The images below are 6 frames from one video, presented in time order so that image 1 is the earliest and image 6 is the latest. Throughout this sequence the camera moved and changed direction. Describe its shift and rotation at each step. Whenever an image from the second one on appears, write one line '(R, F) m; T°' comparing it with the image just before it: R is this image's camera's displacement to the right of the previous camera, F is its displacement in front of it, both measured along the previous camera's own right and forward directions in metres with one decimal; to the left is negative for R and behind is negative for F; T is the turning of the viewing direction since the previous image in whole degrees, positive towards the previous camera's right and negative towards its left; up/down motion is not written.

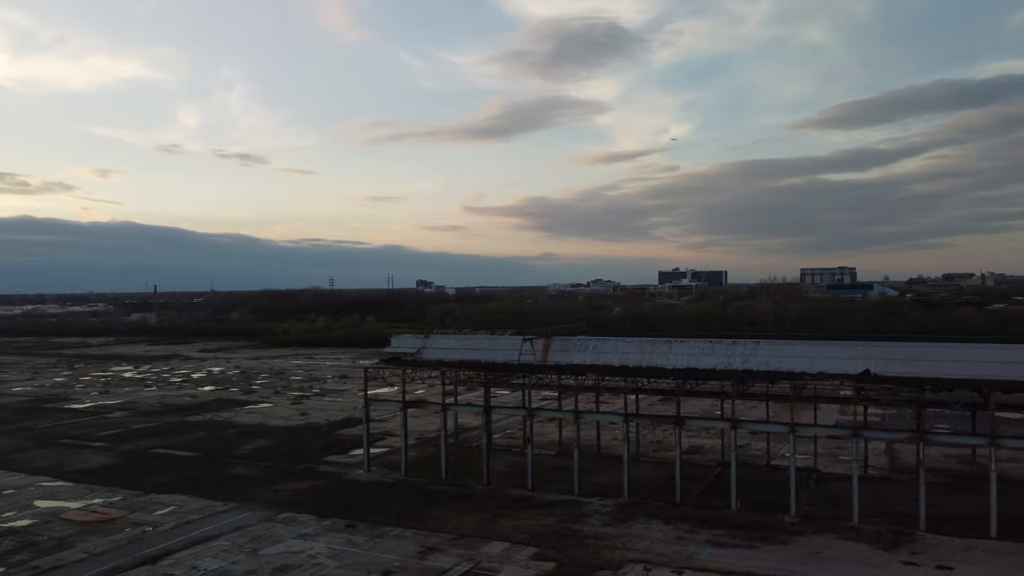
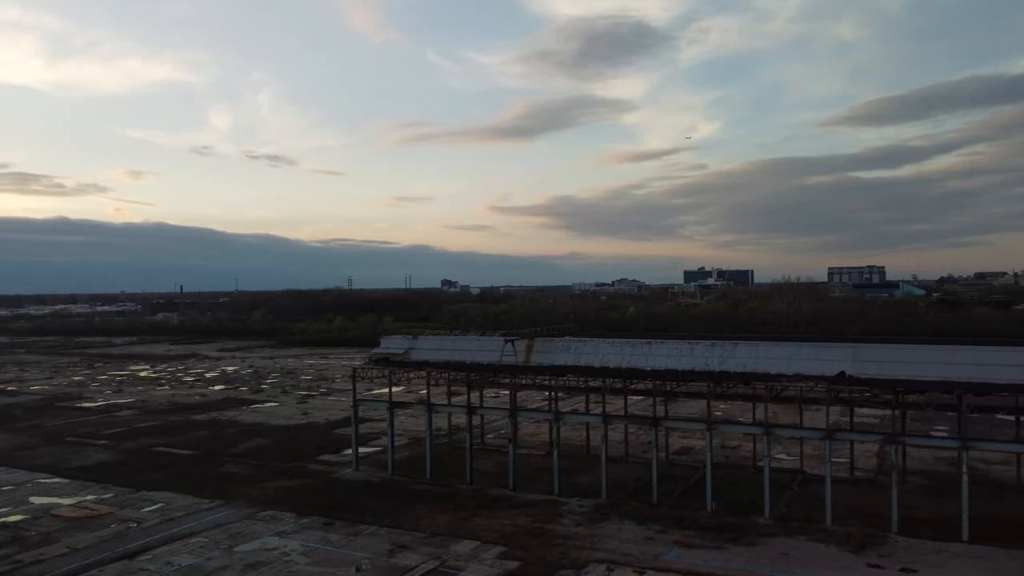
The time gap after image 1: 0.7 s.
(+1.1, -0.2) m; -2°
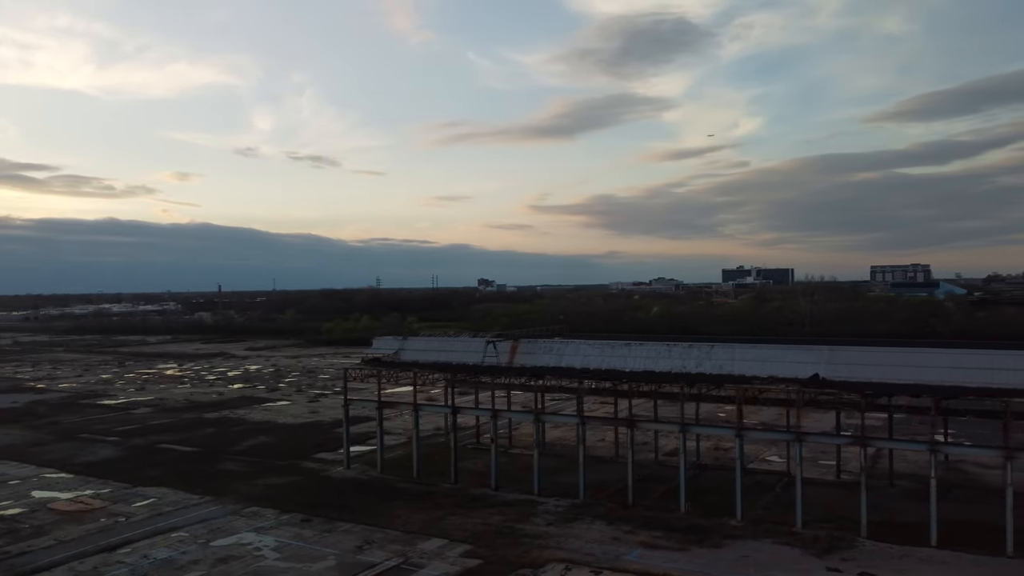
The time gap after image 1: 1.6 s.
(+1.4, -0.2) m; -3°
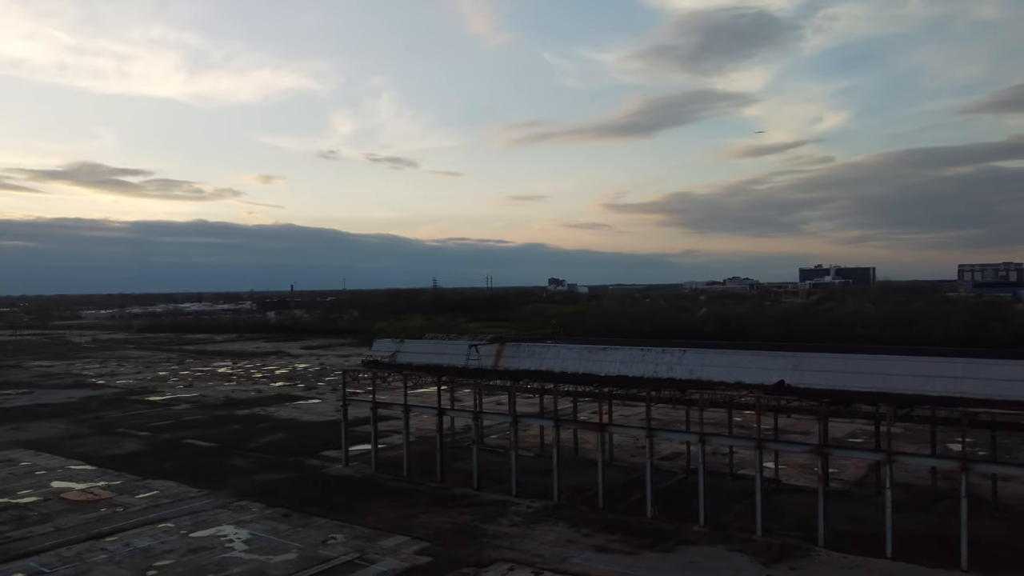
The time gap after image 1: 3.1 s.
(+2.3, -0.3) m; -5°
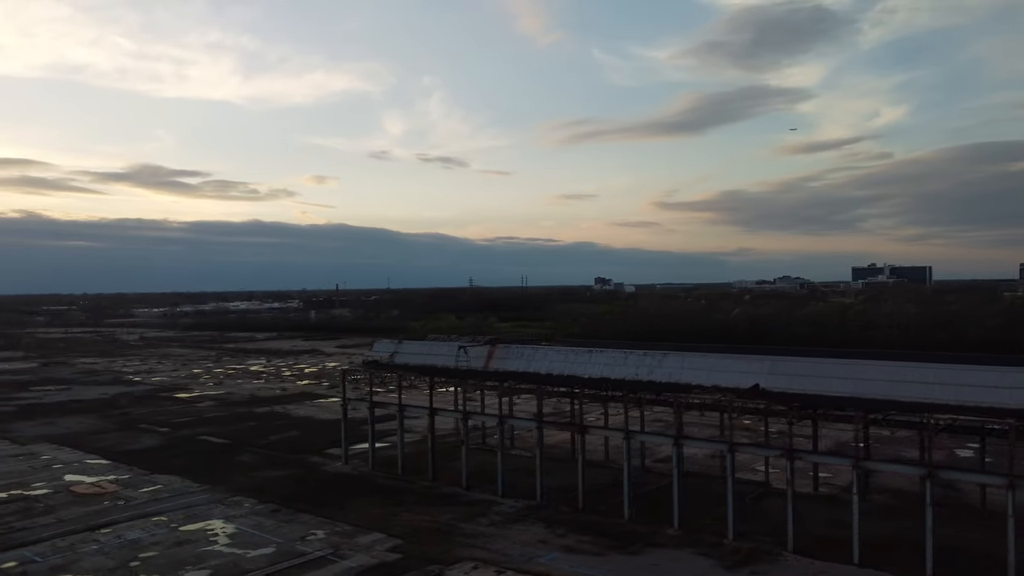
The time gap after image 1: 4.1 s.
(+1.5, -0.2) m; -3°
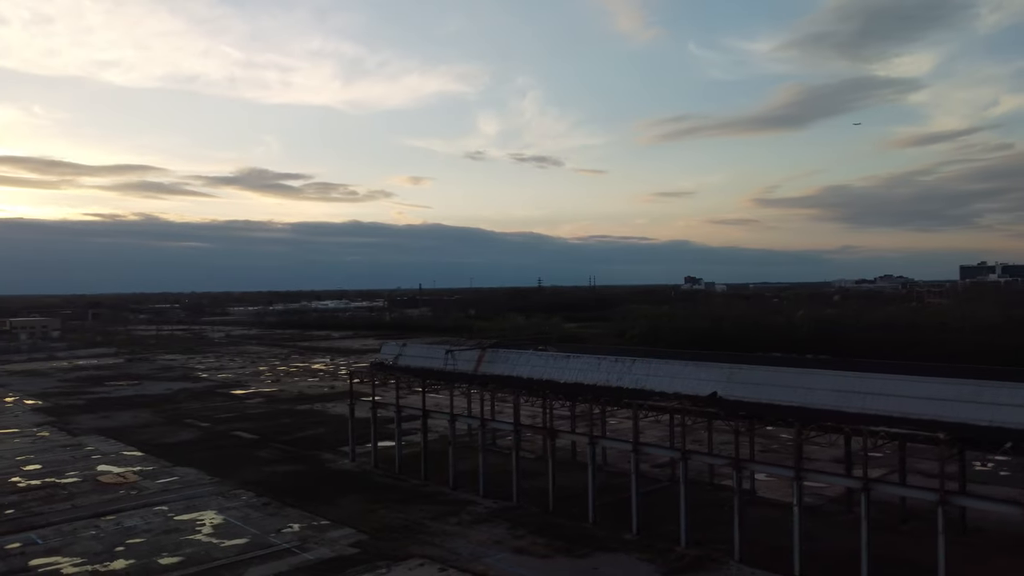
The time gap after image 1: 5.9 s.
(+2.8, -0.3) m; -7°
